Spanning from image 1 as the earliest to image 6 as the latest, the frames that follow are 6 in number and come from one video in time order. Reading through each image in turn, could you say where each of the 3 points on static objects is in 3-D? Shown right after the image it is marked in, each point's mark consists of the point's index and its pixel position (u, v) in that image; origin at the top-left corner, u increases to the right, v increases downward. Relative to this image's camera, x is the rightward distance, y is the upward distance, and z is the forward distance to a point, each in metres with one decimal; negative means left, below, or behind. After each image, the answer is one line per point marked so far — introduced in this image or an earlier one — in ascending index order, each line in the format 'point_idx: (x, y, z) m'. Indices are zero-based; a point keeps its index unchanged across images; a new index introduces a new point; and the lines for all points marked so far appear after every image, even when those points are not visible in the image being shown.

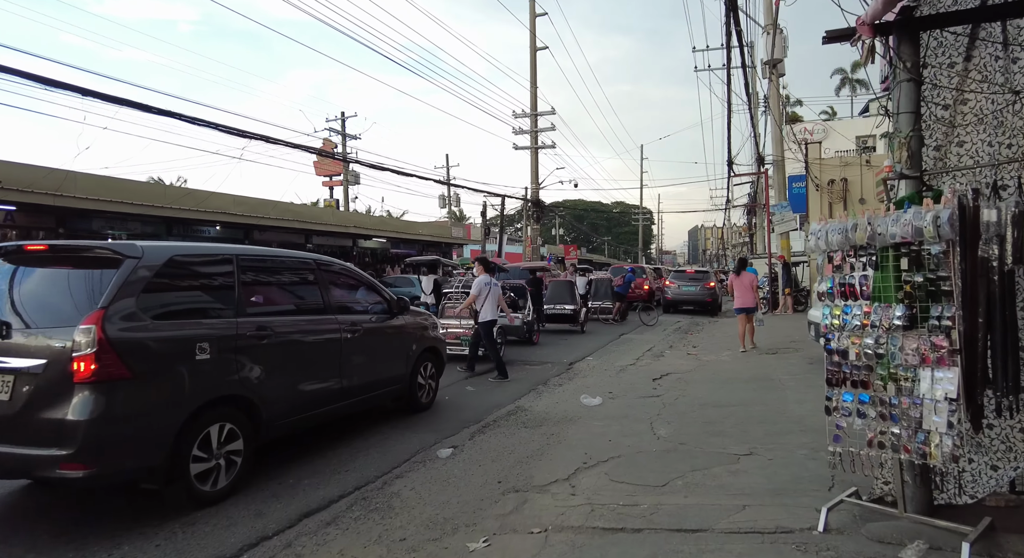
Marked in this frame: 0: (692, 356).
0: (+3.2, -1.4, +10.7) m
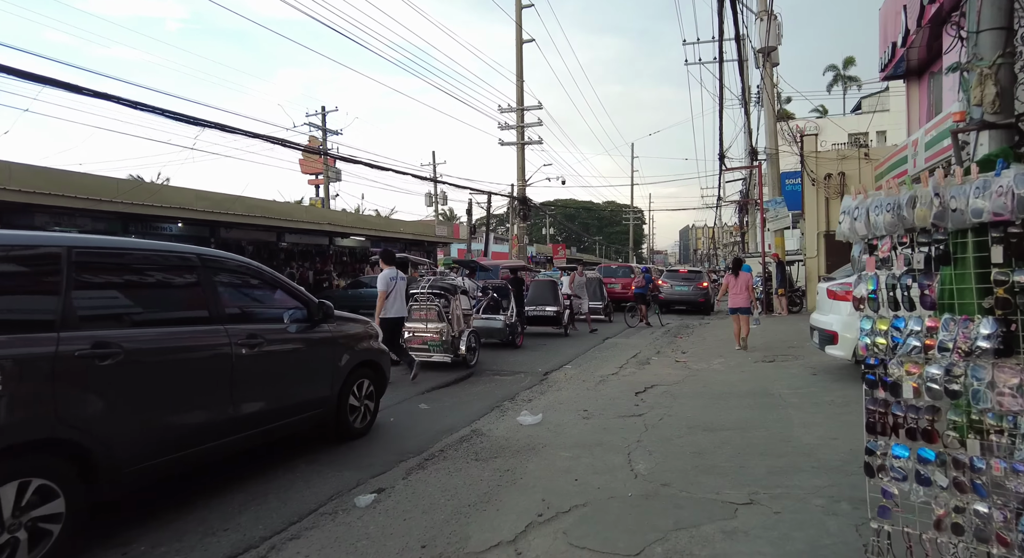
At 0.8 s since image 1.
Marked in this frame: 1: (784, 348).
0: (+2.7, -1.4, +9.6) m
1: (+4.7, -1.2, +10.2) m
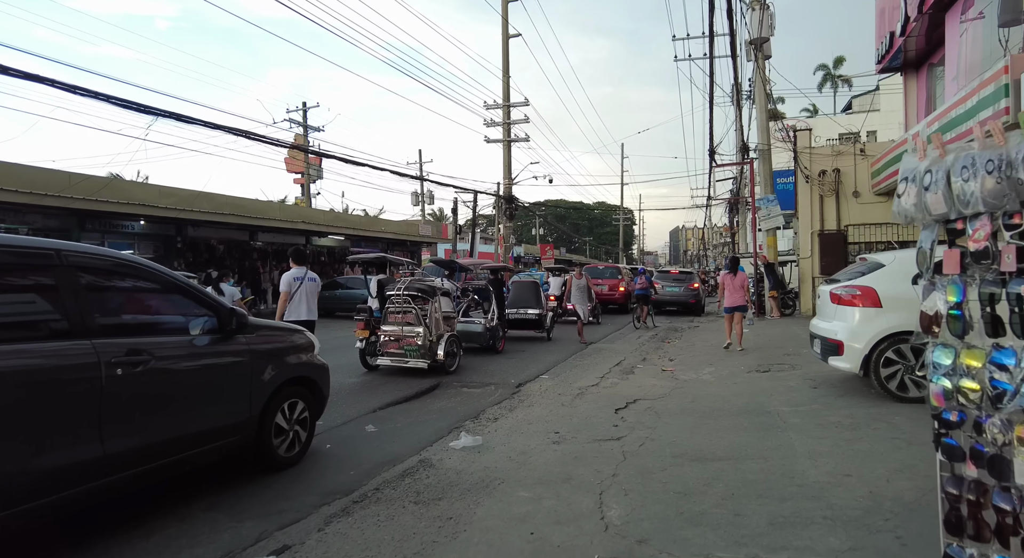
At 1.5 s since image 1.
0: (+2.3, -1.4, +8.8) m
1: (+4.2, -1.2, +9.4) m
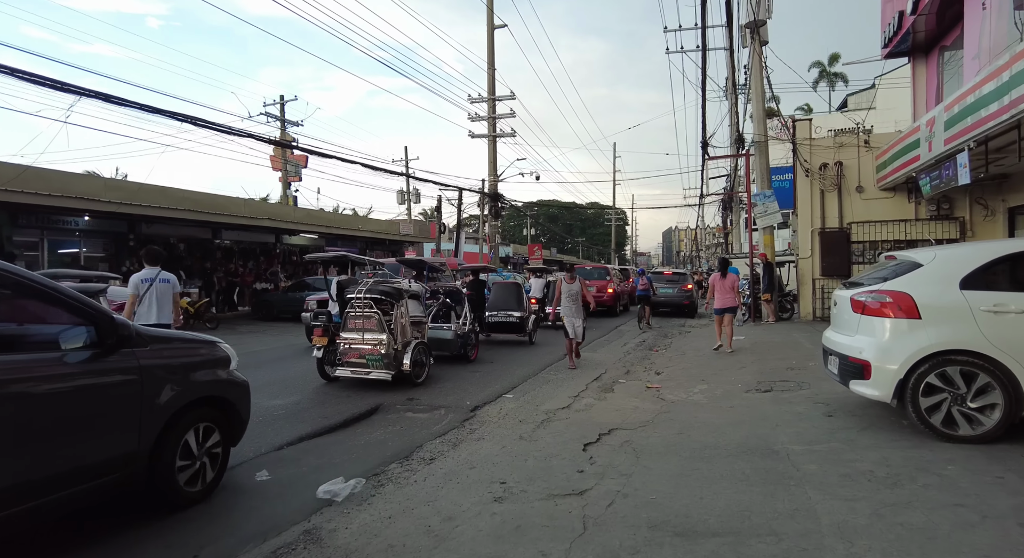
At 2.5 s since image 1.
0: (+1.8, -1.4, +7.5) m
1: (+3.7, -1.3, +8.2) m
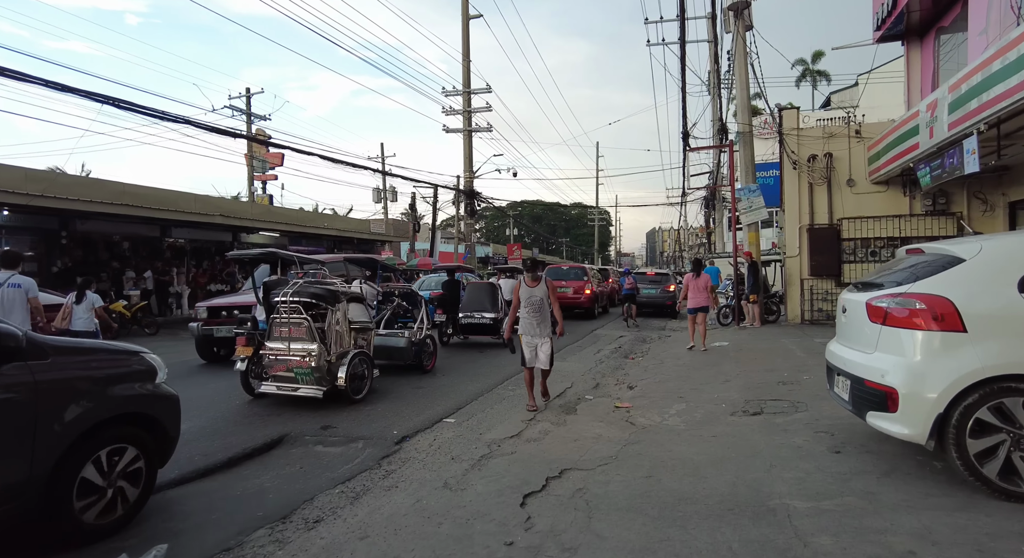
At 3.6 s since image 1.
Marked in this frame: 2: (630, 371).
0: (+1.2, -1.4, +6.3) m
1: (+3.1, -1.3, +7.0) m
2: (+1.9, -1.4, +9.3) m
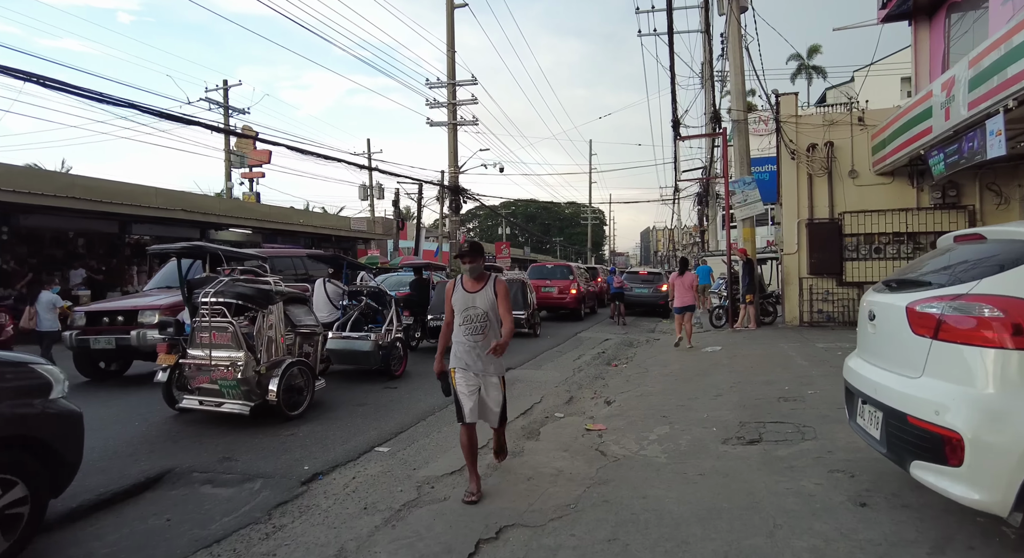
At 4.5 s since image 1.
0: (+0.7, -1.4, +5.3) m
1: (+2.6, -1.2, +5.9) m
2: (+1.4, -1.4, +8.2) m
